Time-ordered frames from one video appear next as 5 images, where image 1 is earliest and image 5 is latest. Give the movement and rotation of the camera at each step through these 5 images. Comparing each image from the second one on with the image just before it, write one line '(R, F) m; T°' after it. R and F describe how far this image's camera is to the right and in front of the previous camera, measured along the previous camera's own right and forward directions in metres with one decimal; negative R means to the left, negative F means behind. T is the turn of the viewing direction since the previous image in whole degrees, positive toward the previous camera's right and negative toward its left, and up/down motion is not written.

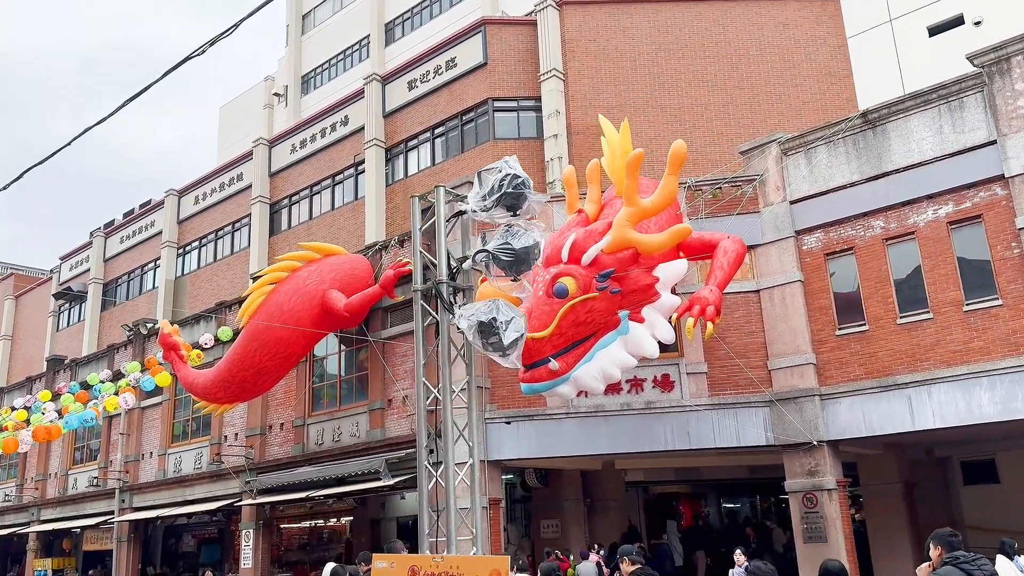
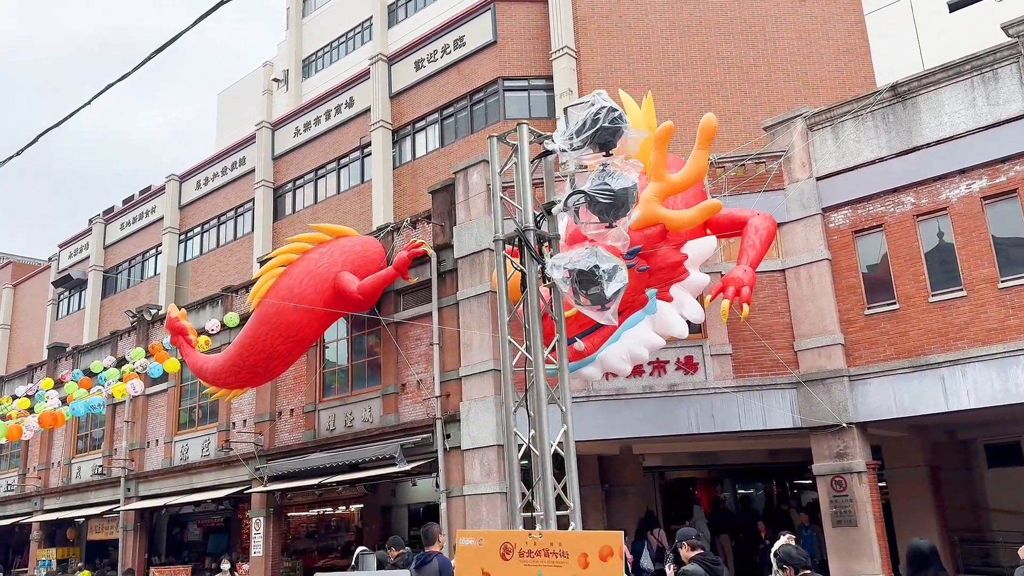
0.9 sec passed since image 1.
(-0.4, +0.4) m; 0°
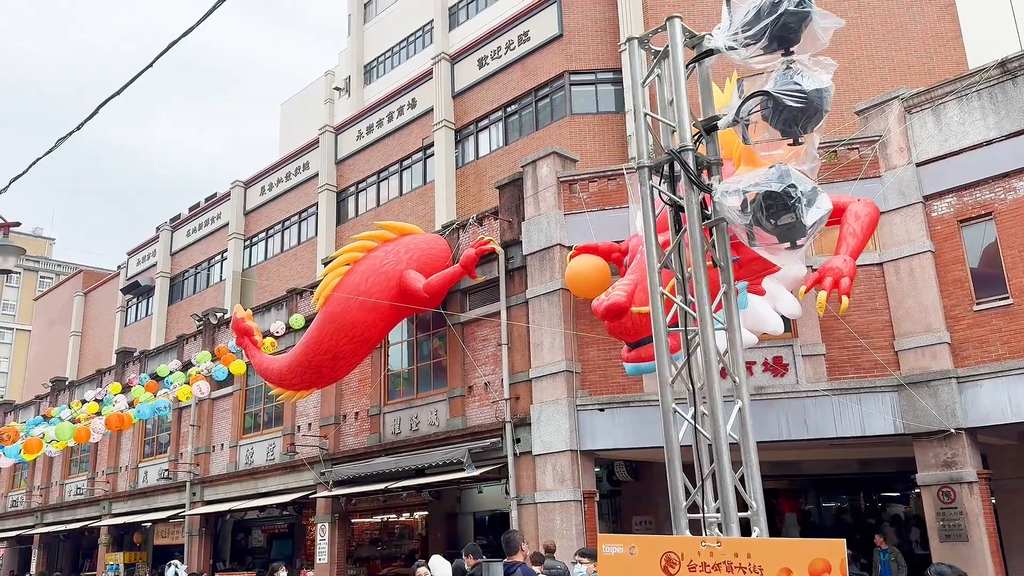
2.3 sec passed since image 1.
(-0.3, +0.6) m; -4°
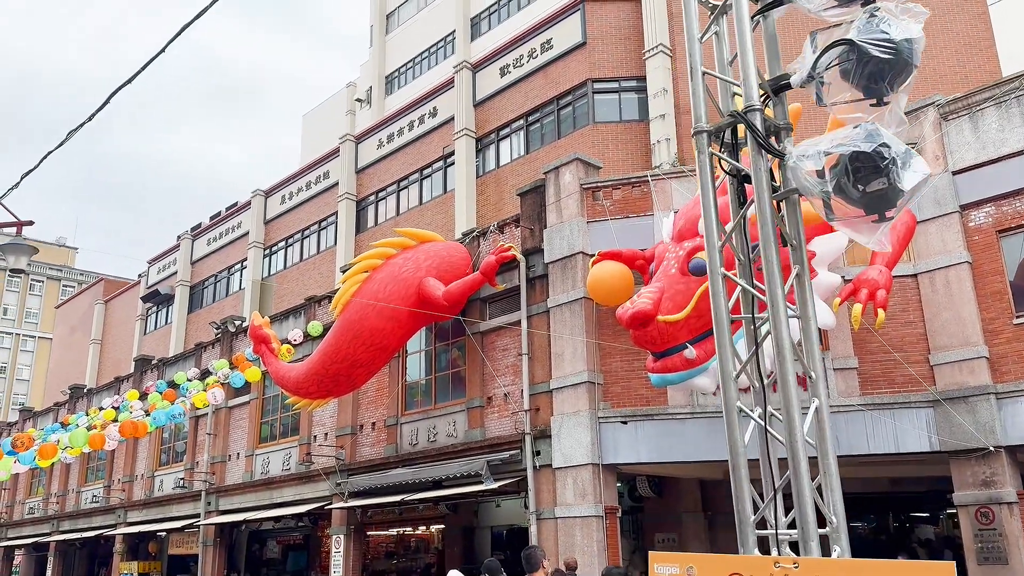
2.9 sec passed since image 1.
(-0.1, +0.3) m; -1°
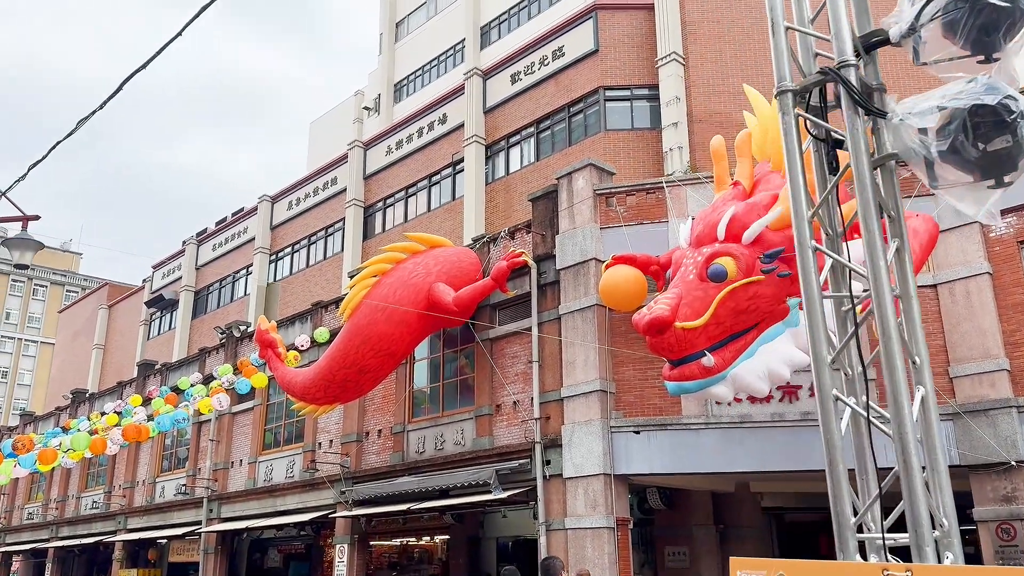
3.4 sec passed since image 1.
(-0.1, +0.2) m; 0°
